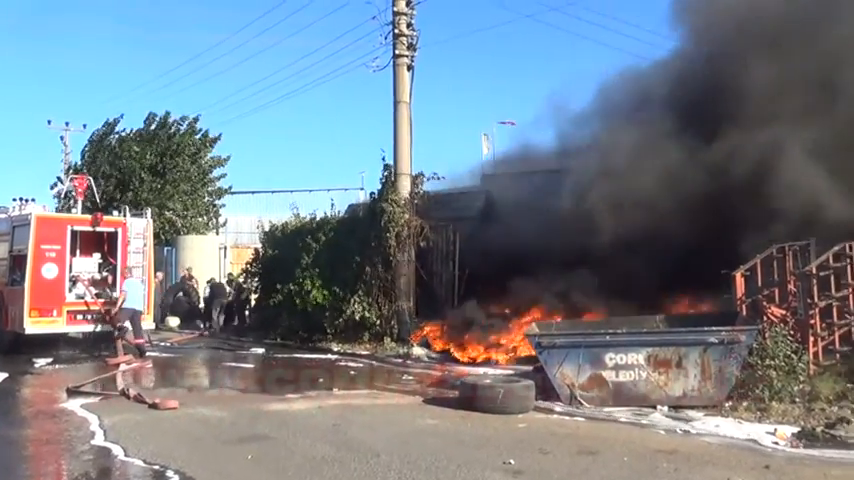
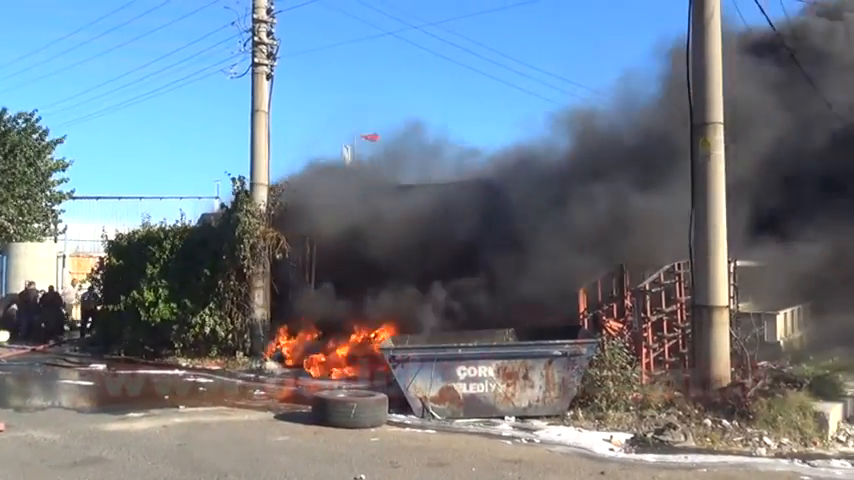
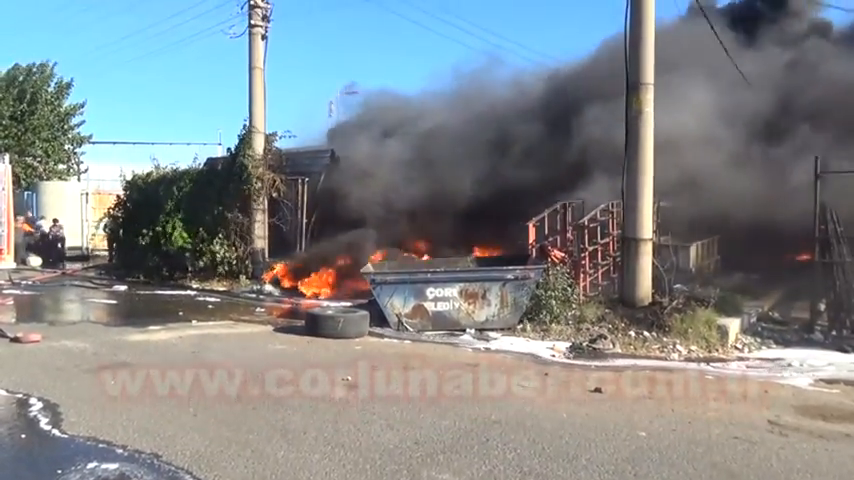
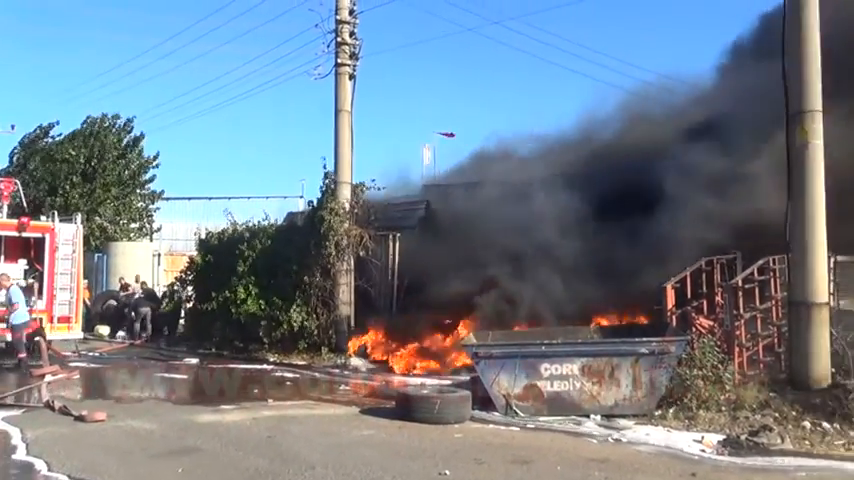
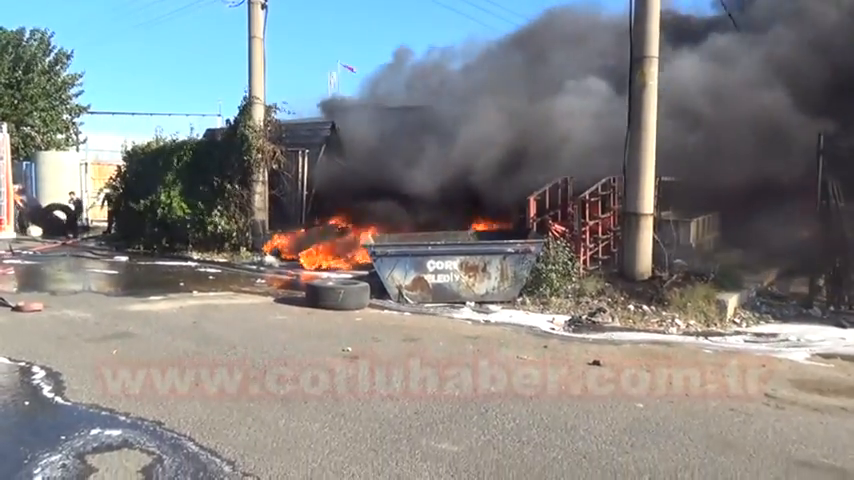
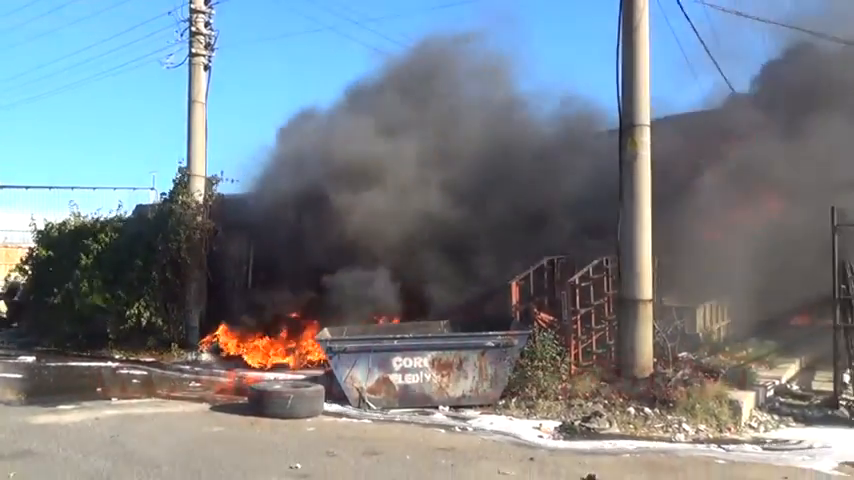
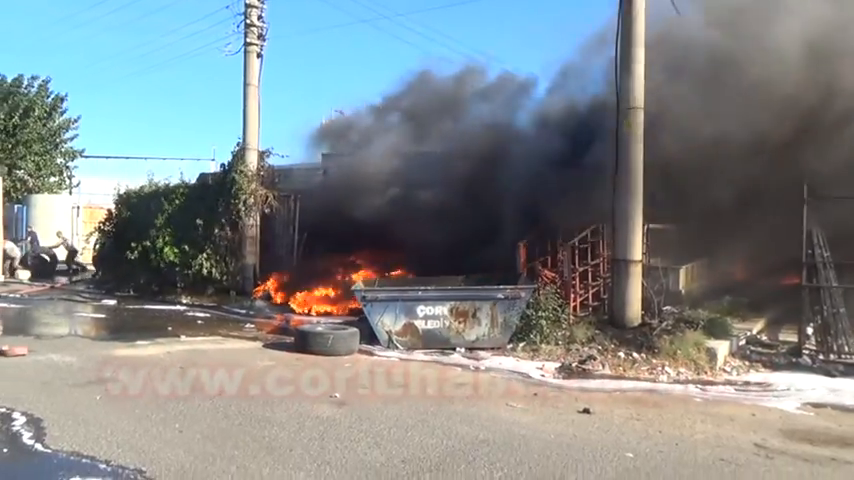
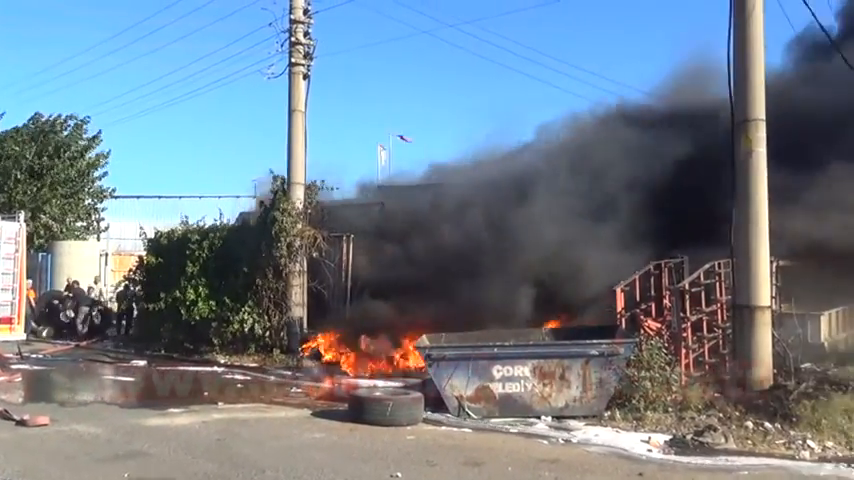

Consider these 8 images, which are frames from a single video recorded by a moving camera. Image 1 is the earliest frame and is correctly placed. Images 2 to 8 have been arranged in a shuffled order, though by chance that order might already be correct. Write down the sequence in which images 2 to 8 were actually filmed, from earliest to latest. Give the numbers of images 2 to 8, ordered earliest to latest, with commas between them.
4, 8, 2, 6, 7, 5, 3
